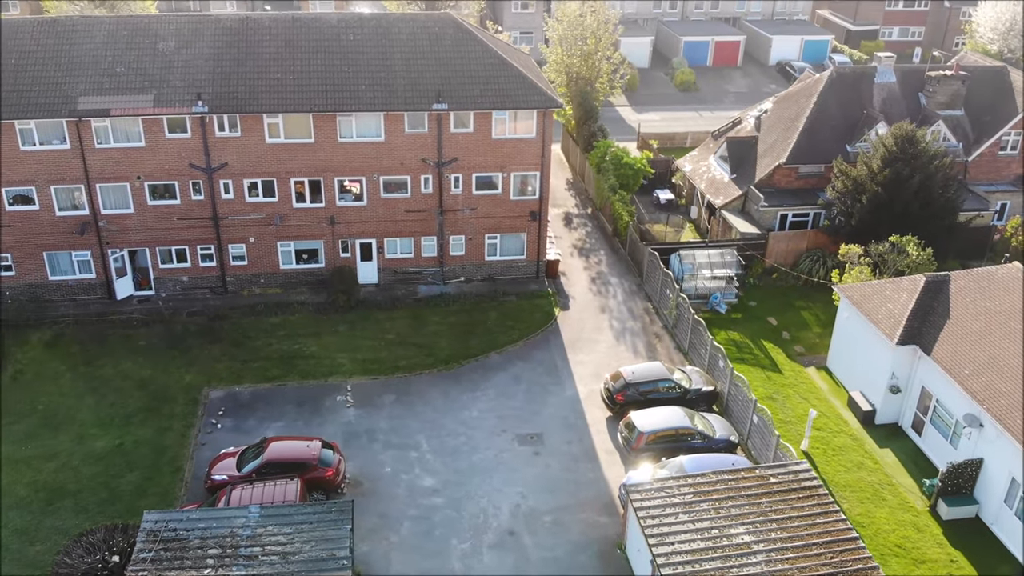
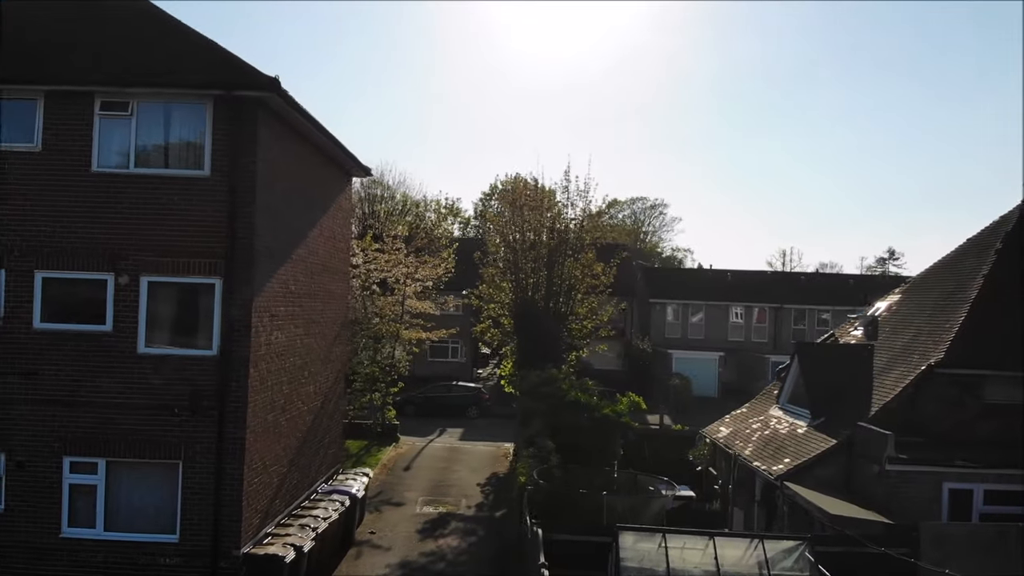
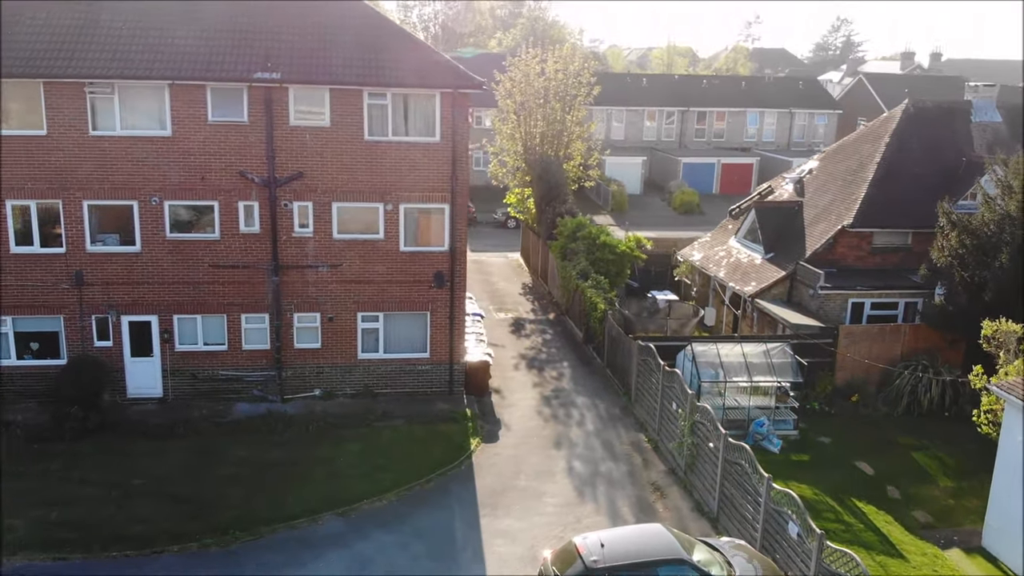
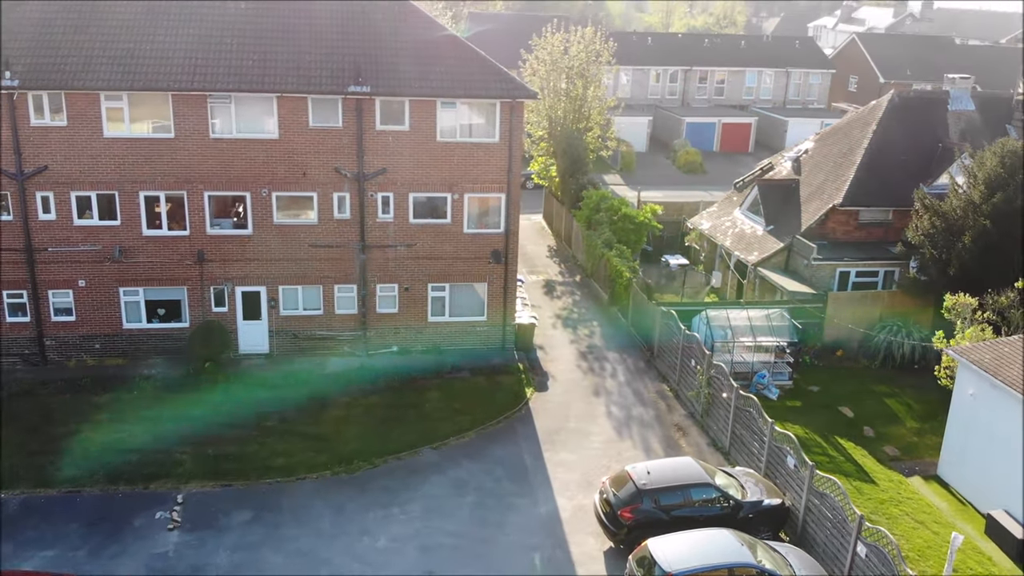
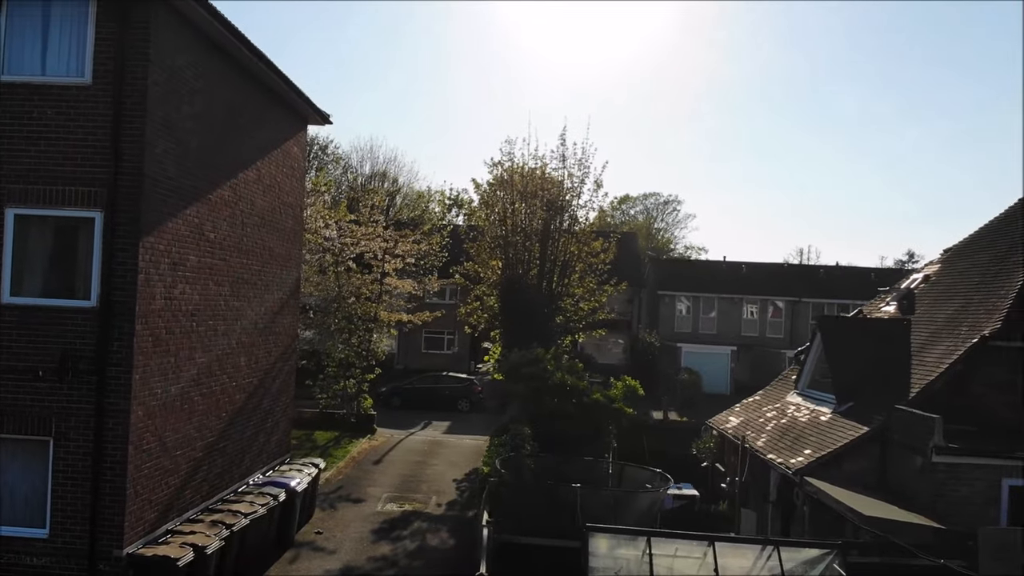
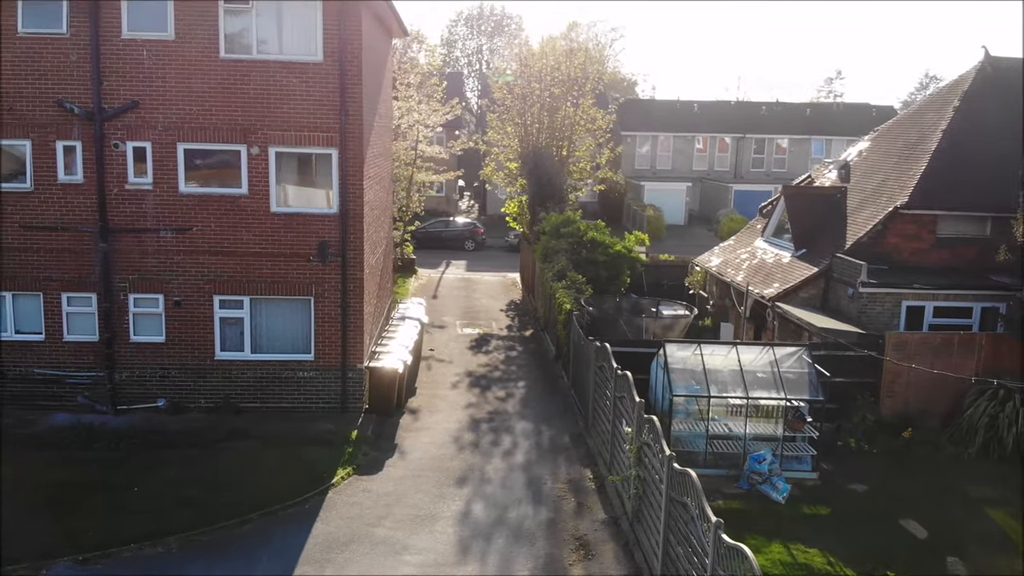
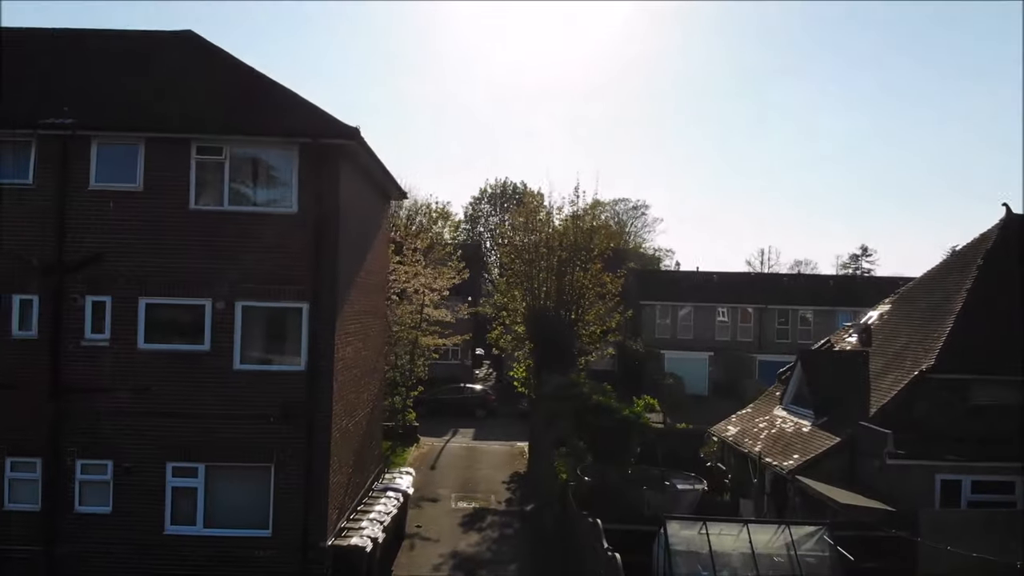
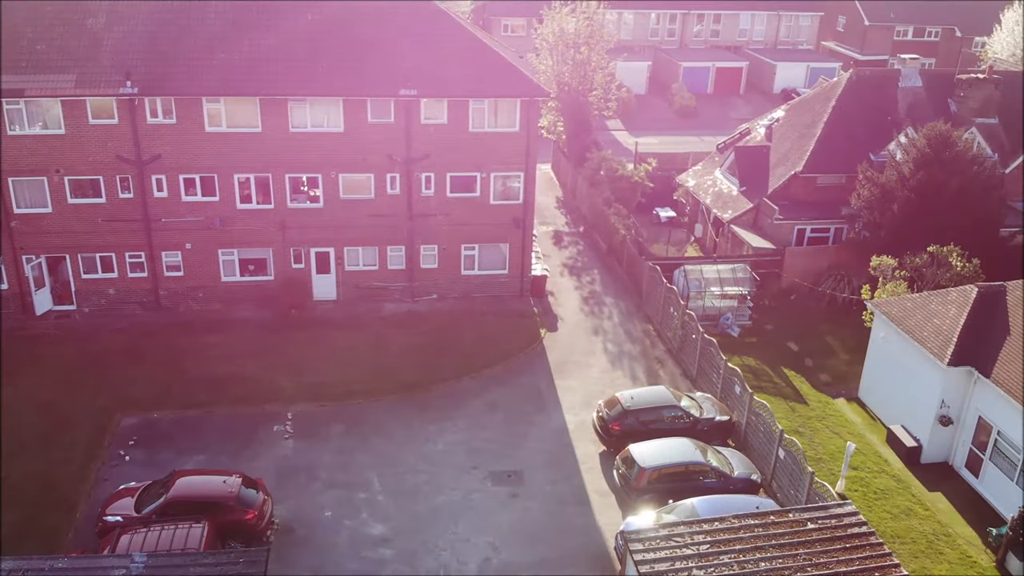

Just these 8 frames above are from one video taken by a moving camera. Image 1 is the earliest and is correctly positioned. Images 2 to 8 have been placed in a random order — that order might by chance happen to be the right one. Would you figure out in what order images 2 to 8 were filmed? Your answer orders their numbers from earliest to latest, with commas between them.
8, 4, 3, 6, 7, 2, 5
